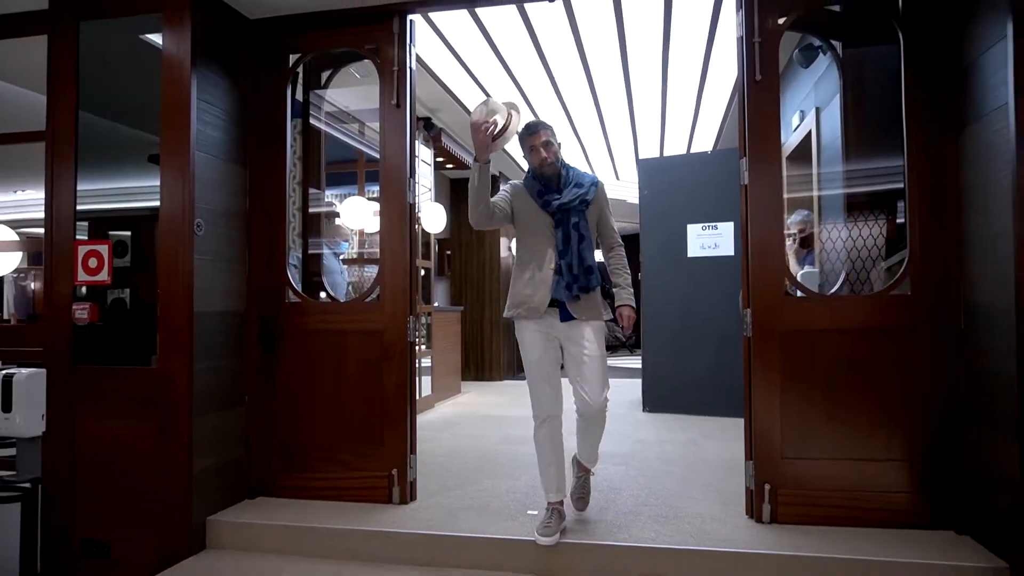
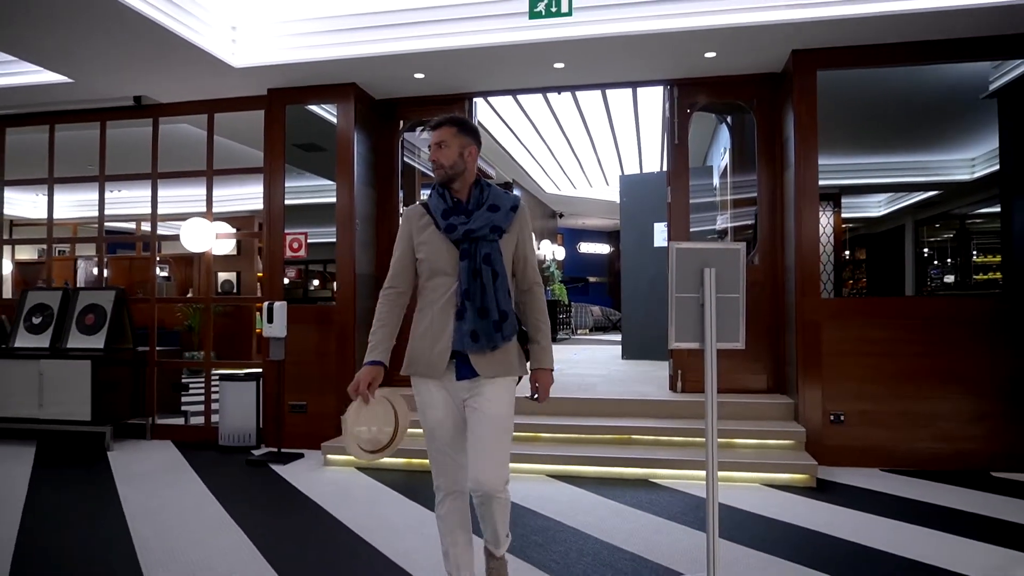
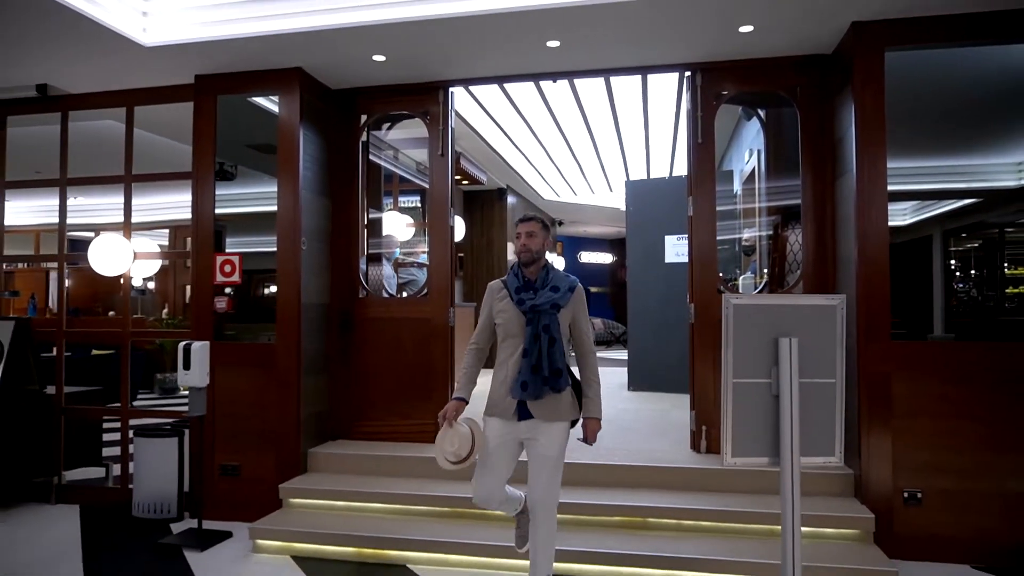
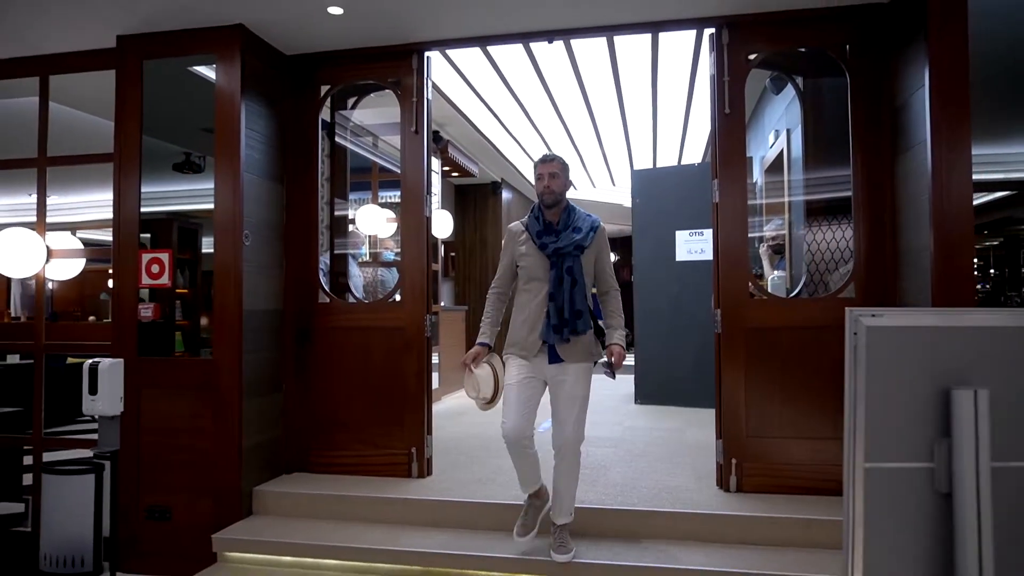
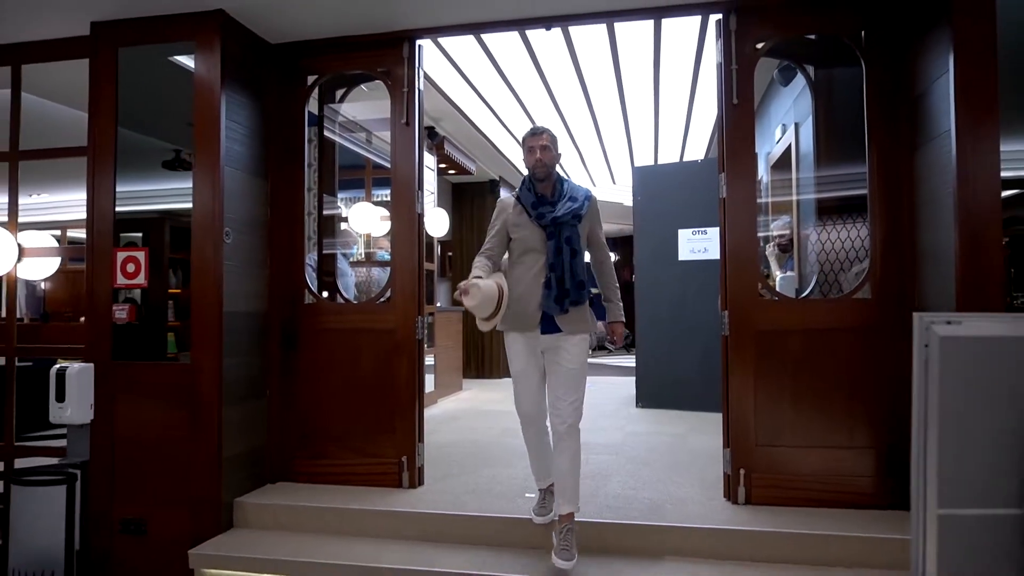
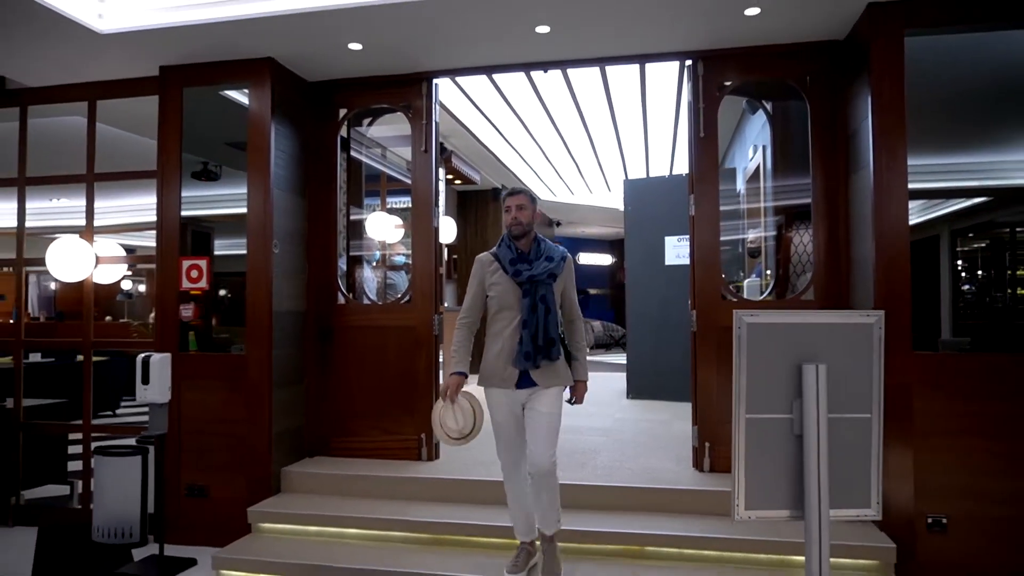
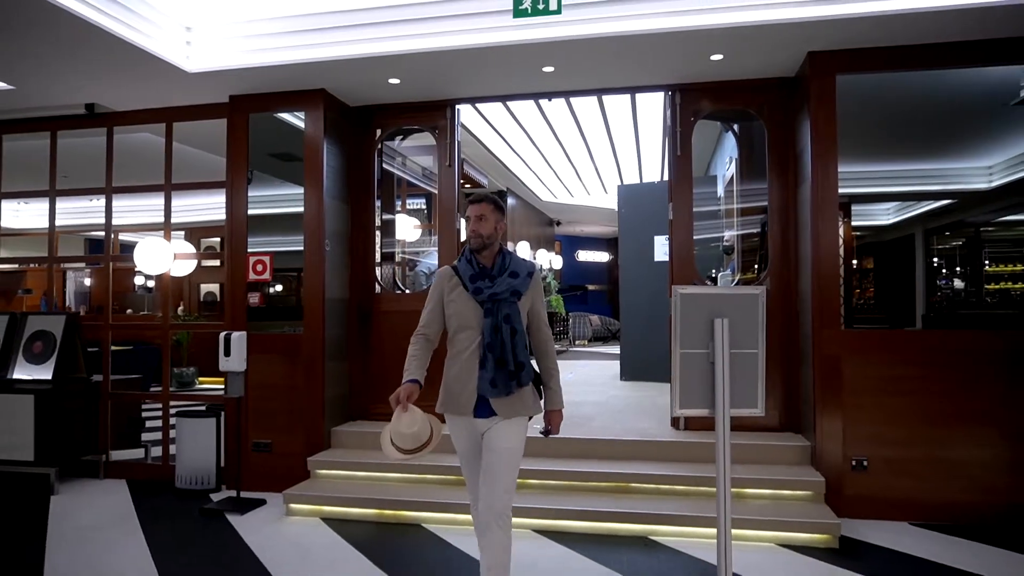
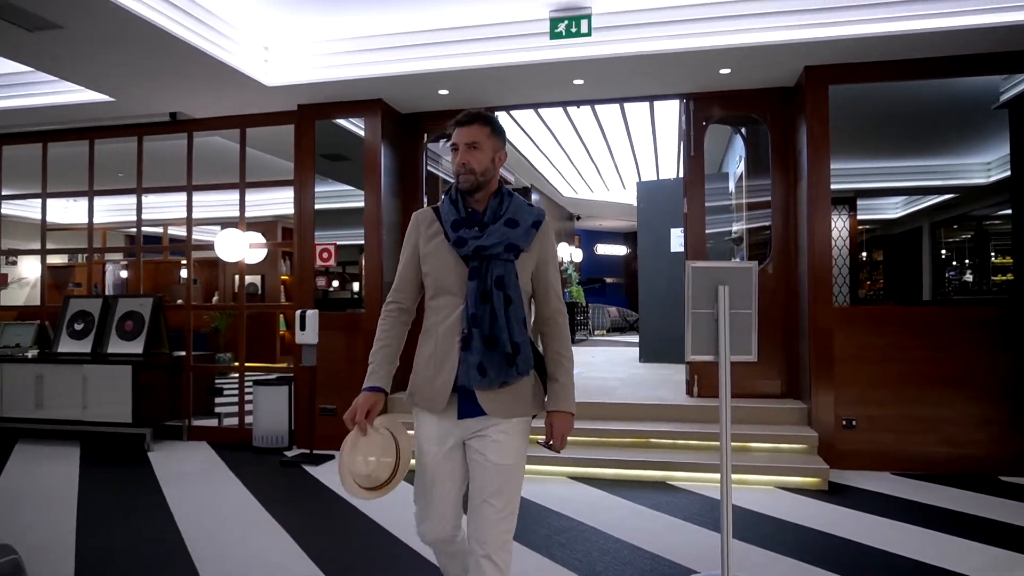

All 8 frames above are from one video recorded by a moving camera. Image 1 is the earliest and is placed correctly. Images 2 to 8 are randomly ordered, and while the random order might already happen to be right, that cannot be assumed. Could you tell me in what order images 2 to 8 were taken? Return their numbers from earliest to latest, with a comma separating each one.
5, 4, 6, 3, 7, 2, 8
